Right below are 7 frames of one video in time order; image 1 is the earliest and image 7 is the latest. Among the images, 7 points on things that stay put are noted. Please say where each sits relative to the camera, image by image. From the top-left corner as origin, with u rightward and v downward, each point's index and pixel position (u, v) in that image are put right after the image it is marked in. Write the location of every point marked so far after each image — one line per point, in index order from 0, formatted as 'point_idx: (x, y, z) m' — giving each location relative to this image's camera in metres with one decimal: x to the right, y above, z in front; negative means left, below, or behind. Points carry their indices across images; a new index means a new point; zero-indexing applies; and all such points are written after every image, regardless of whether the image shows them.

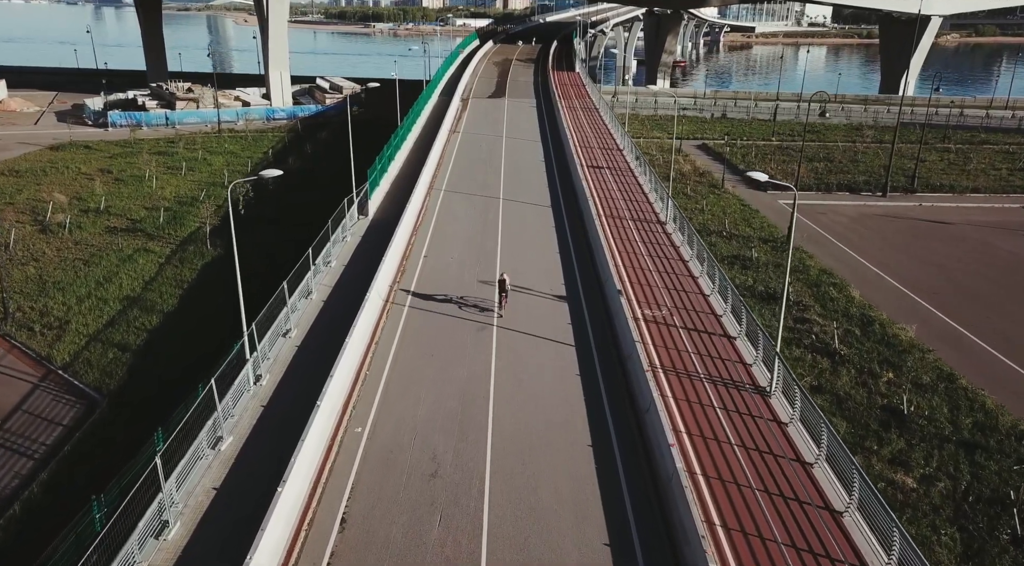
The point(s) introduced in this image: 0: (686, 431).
0: (+4.1, -3.4, +19.6) m
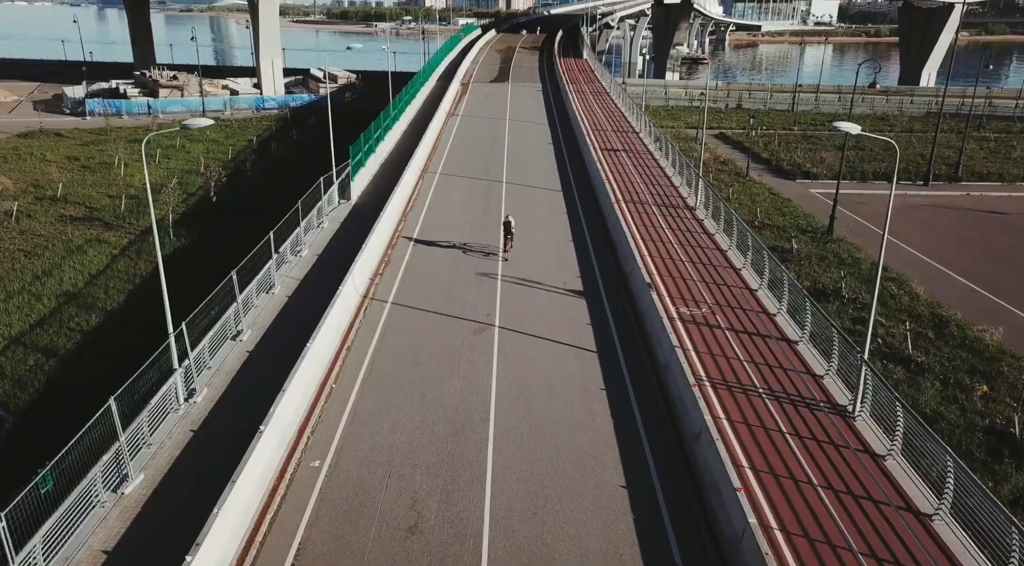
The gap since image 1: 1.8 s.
0: (+4.2, -3.2, +14.7) m
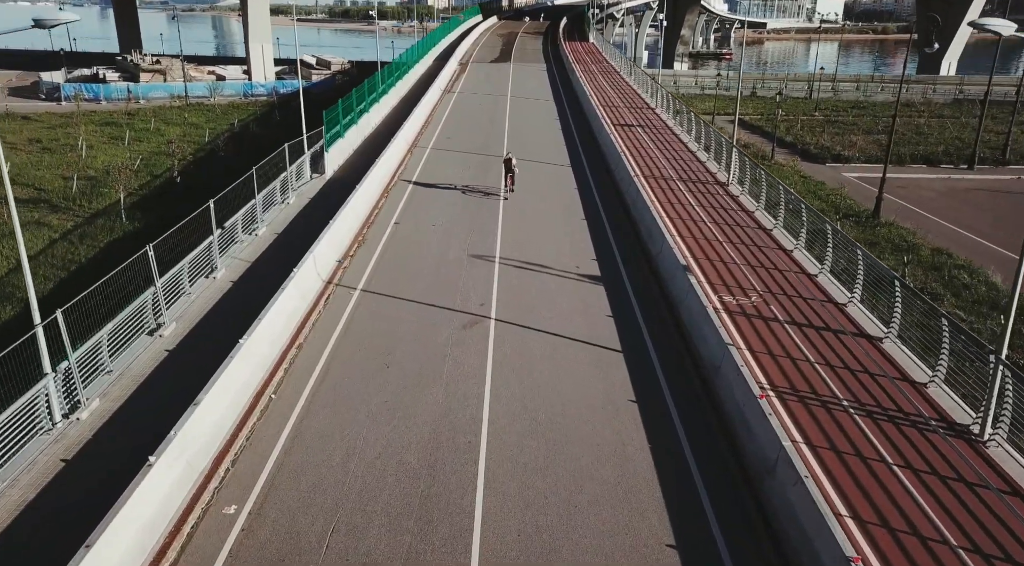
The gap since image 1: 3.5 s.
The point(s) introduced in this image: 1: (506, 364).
0: (+4.2, -2.8, +10.2) m
1: (-0.1, -1.5, +15.0) m
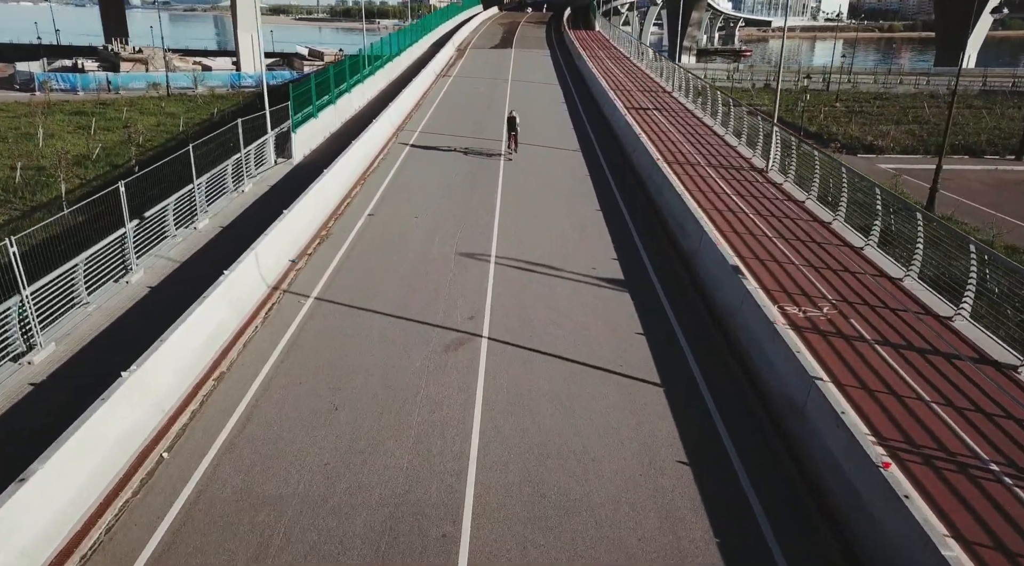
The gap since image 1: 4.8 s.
0: (+4.1, -2.9, +6.2) m
1: (-0.1, -1.6, +11.0) m
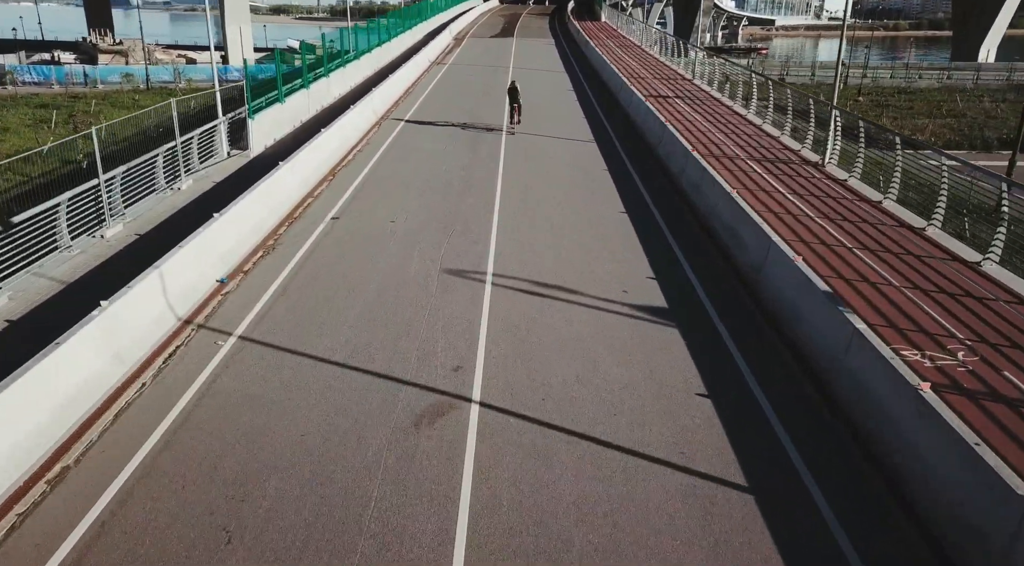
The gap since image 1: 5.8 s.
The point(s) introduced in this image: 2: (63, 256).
0: (+4.2, -3.3, +2.2) m
1: (-0.1, -2.0, +7.0) m
2: (-6.3, +0.5, +11.9) m
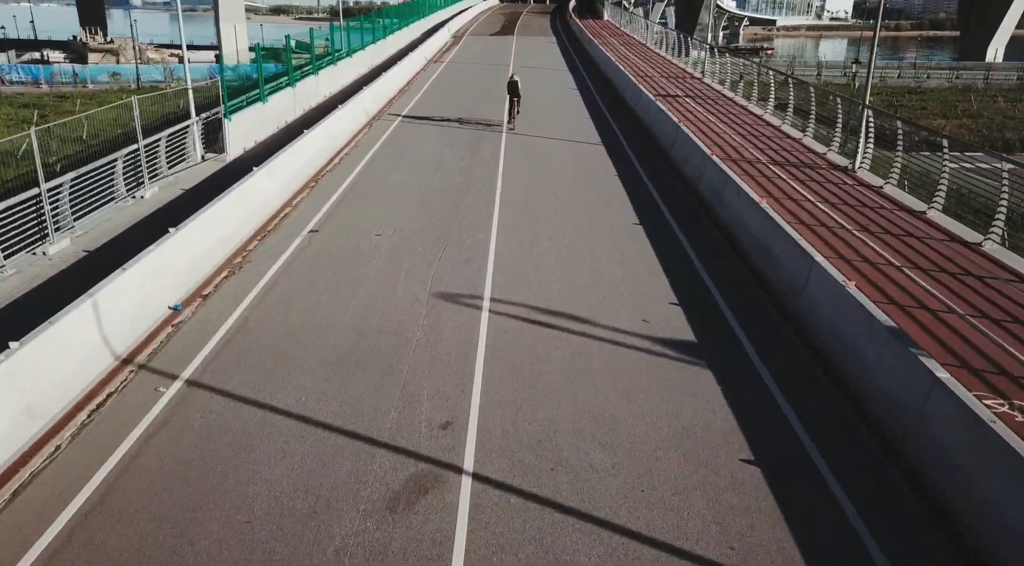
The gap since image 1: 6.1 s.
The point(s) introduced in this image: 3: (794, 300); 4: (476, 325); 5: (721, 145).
0: (+4.2, -3.6, +0.5) m
1: (-0.1, -2.3, +5.4) m
2: (-6.3, +0.1, +10.3) m
3: (+3.5, -0.3, +10.6) m
4: (-0.4, -0.6, +9.6) m
5: (+4.7, +3.2, +19.3) m
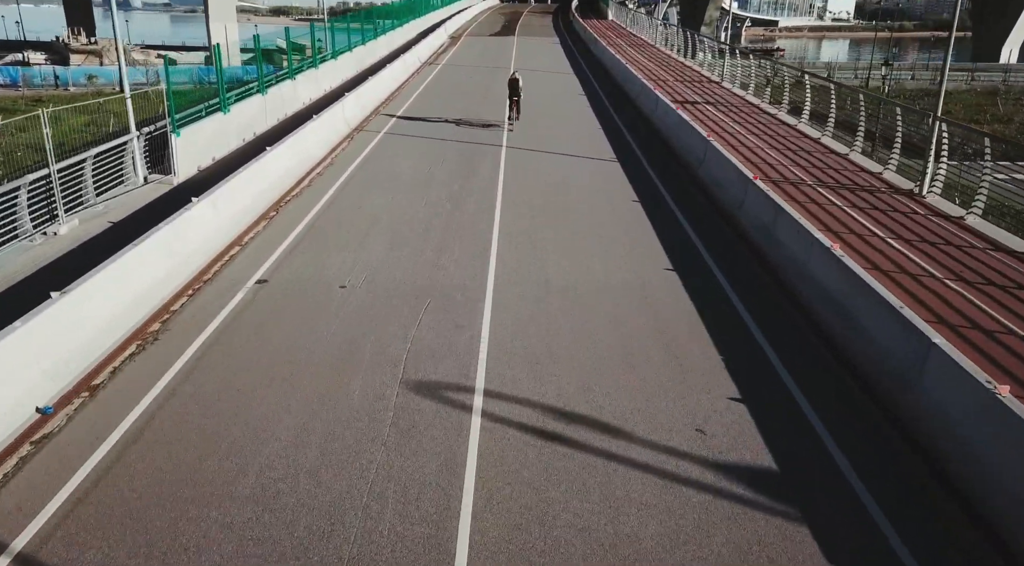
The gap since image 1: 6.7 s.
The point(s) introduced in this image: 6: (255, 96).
0: (+4.2, -4.4, -2.3) m
1: (-0.1, -3.1, +2.5) m
2: (-6.3, -0.7, +7.5) m
3: (+3.6, -1.1, +7.8) m
4: (-0.3, -1.4, +6.8) m
5: (+4.7, +2.4, +16.4) m
6: (-5.8, +4.3, +19.5) m
